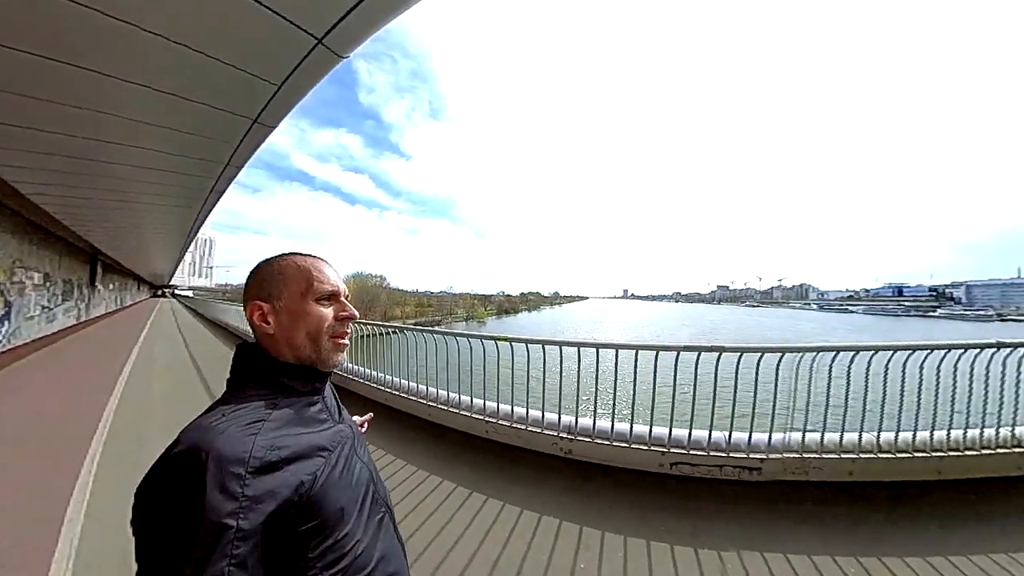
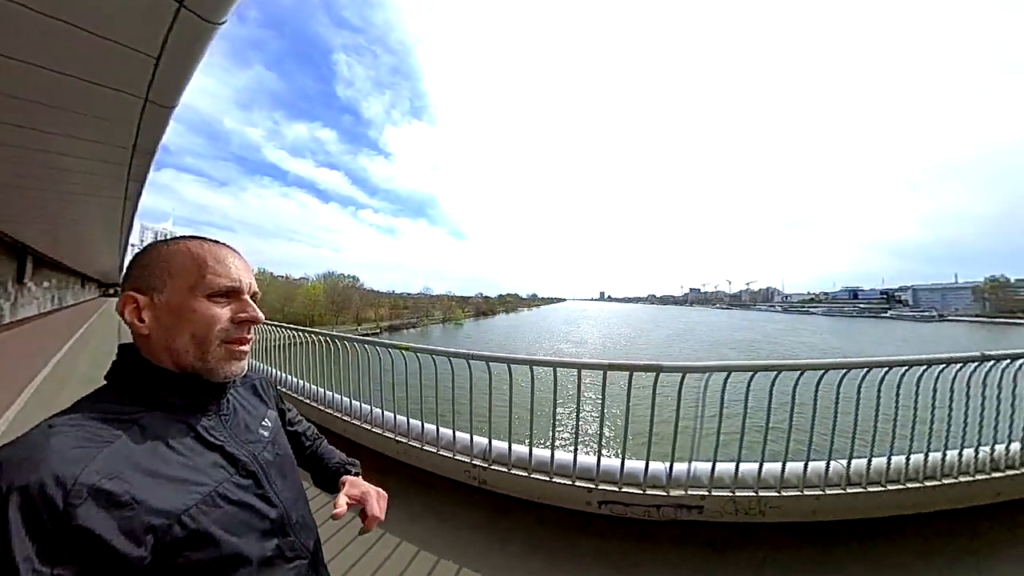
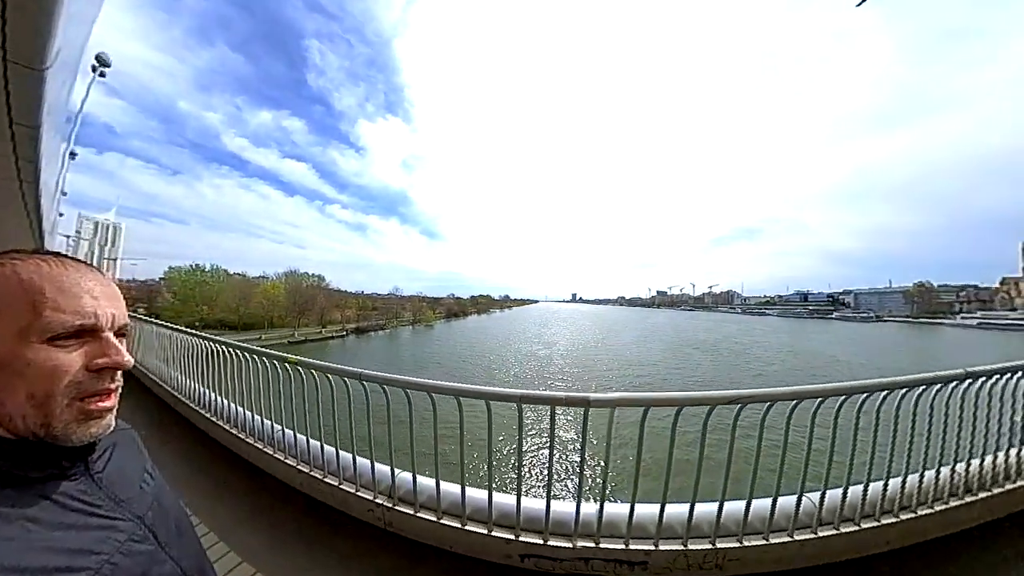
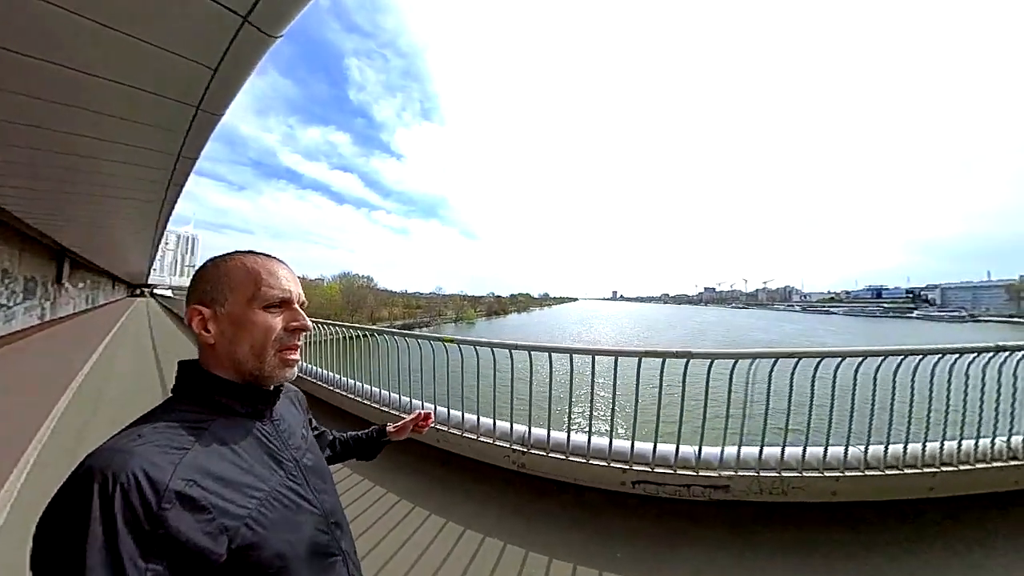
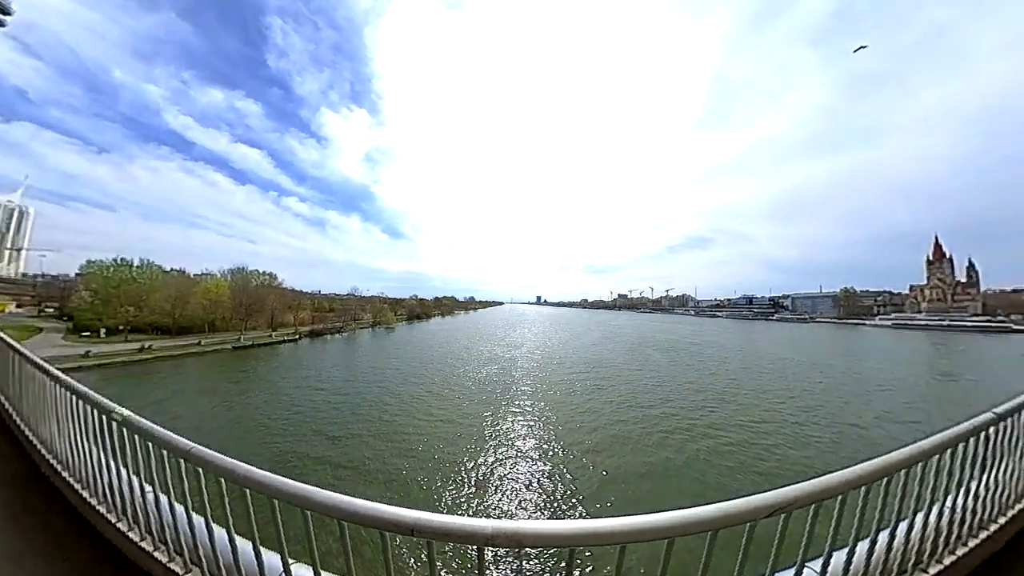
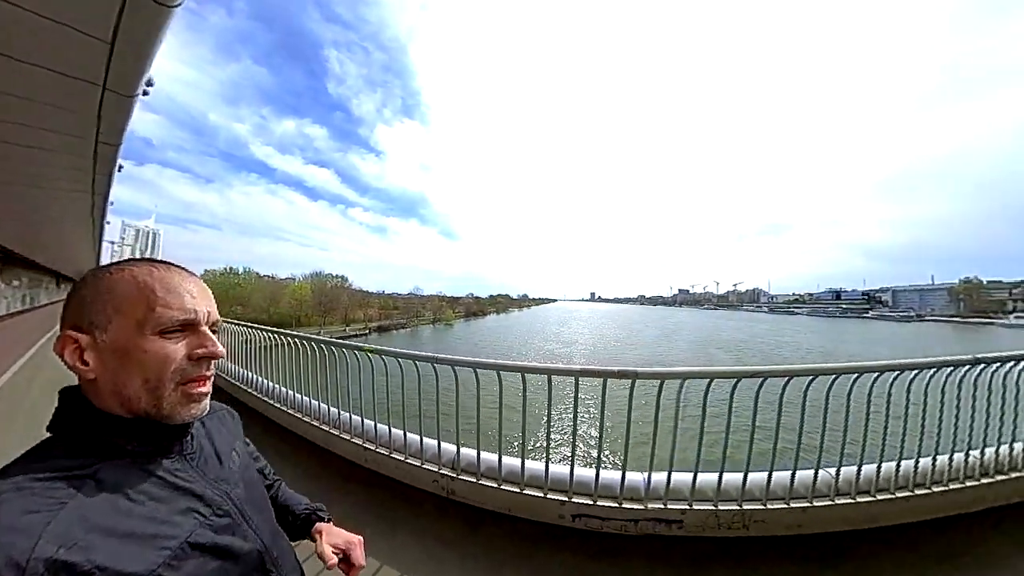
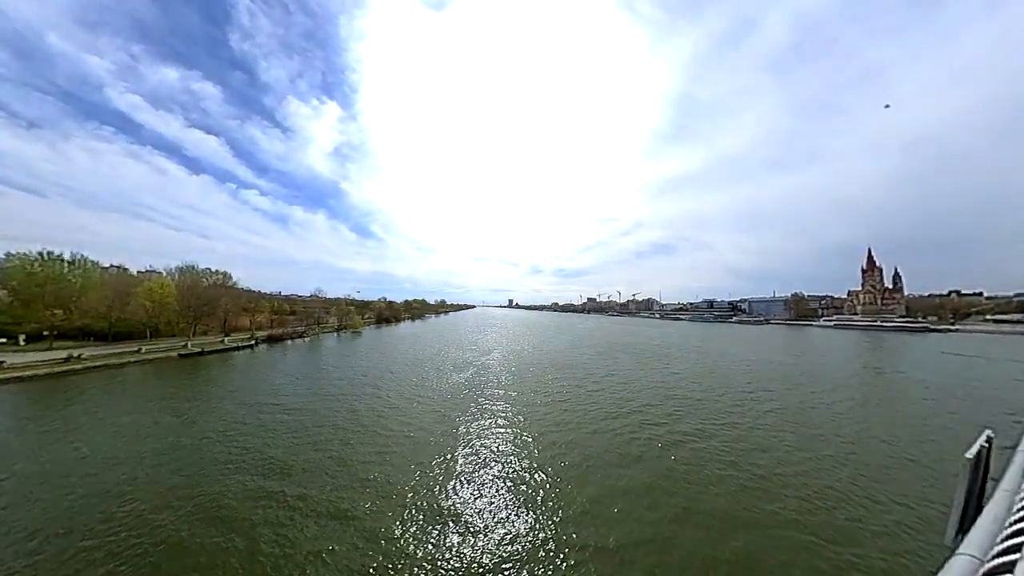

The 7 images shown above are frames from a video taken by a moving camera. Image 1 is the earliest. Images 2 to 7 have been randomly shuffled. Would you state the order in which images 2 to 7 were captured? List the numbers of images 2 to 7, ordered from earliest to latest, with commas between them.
4, 2, 6, 3, 5, 7
